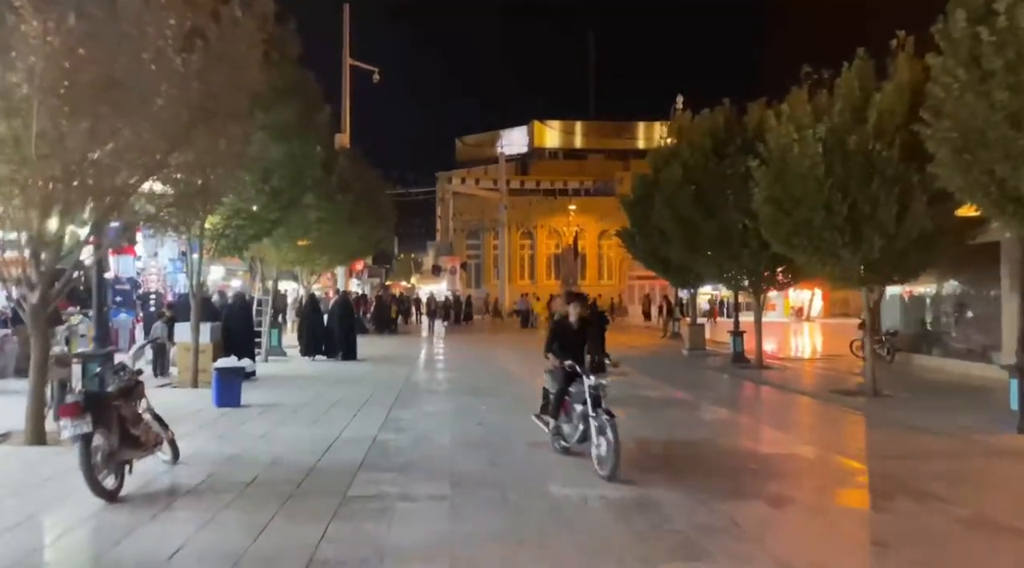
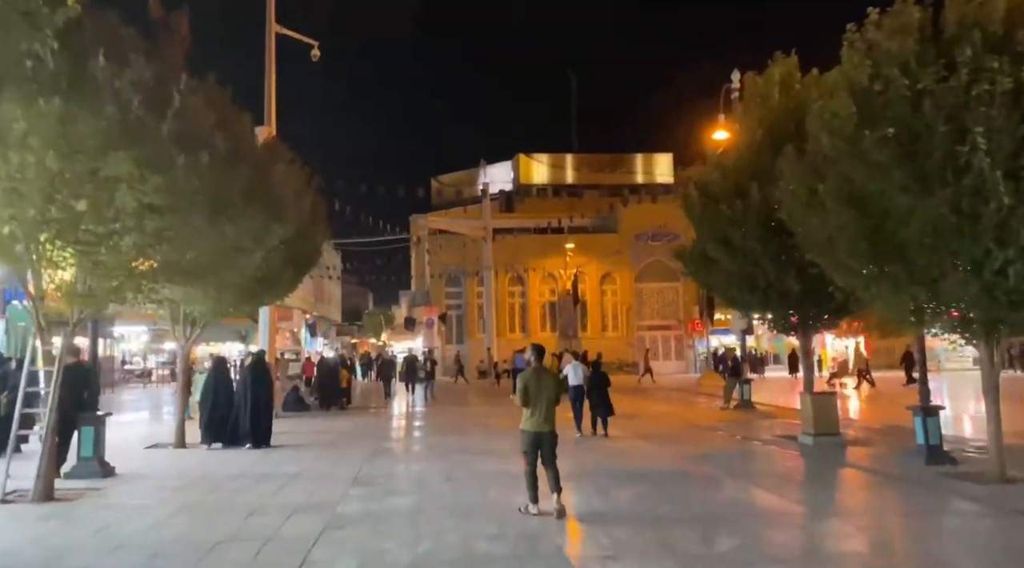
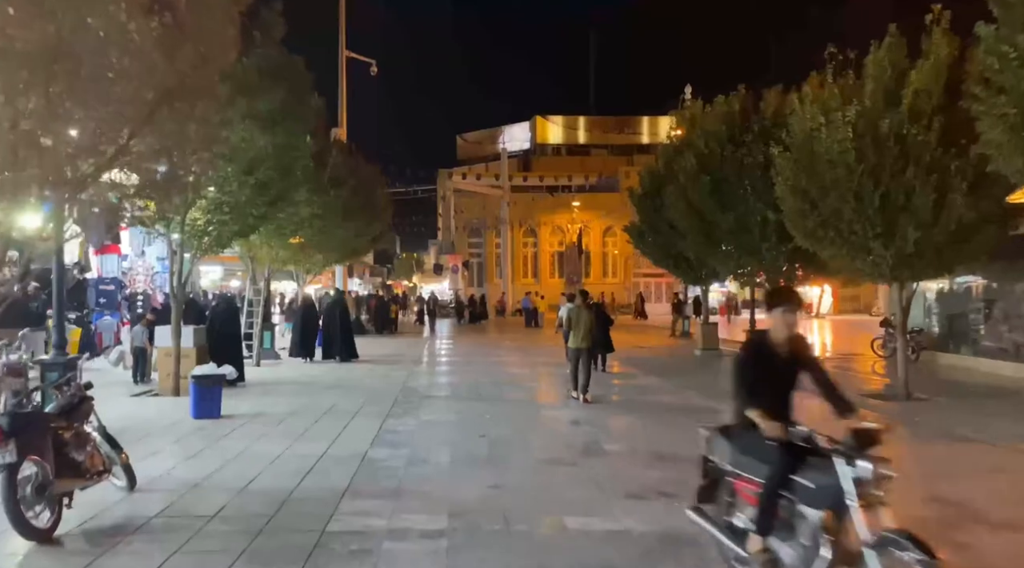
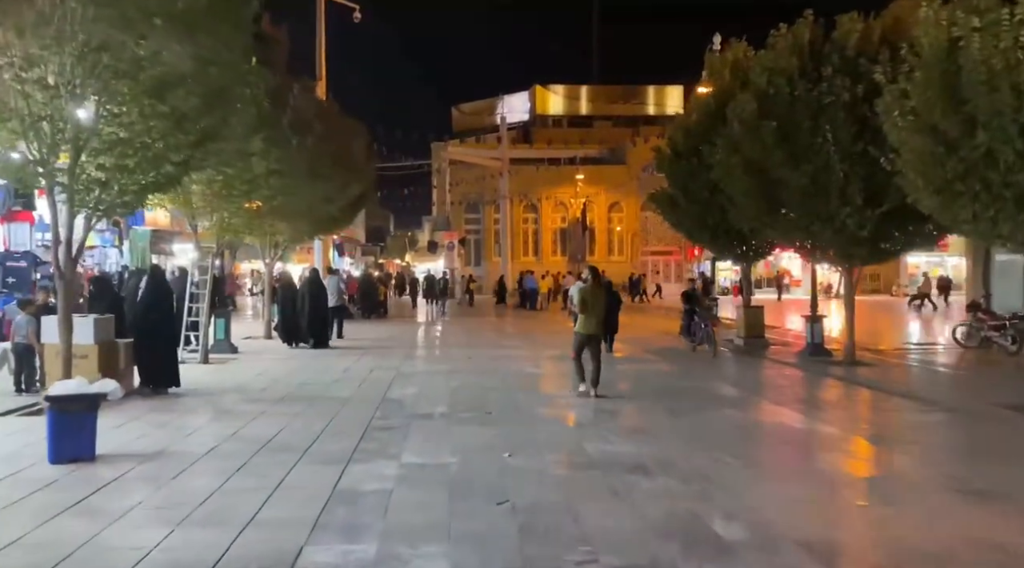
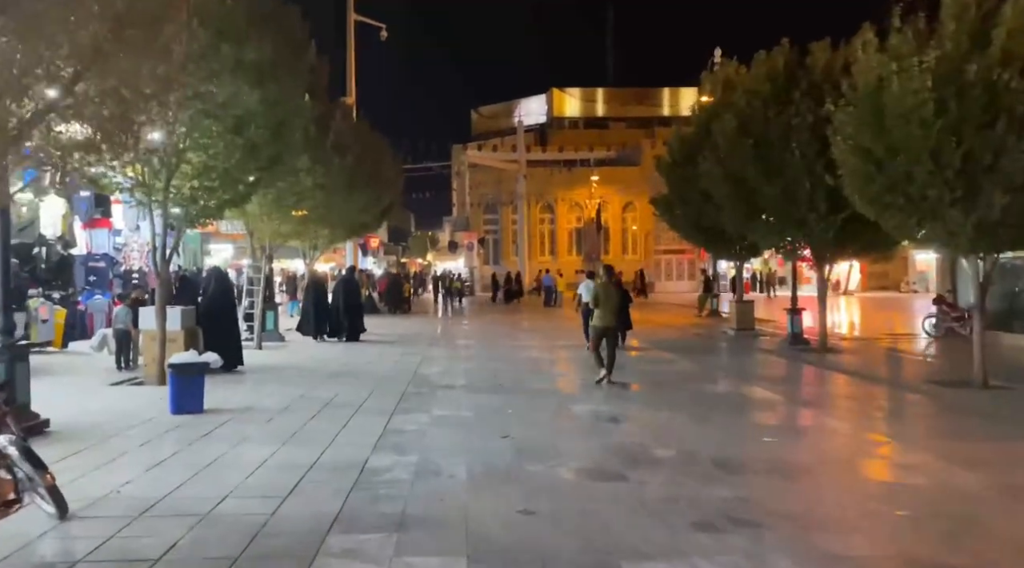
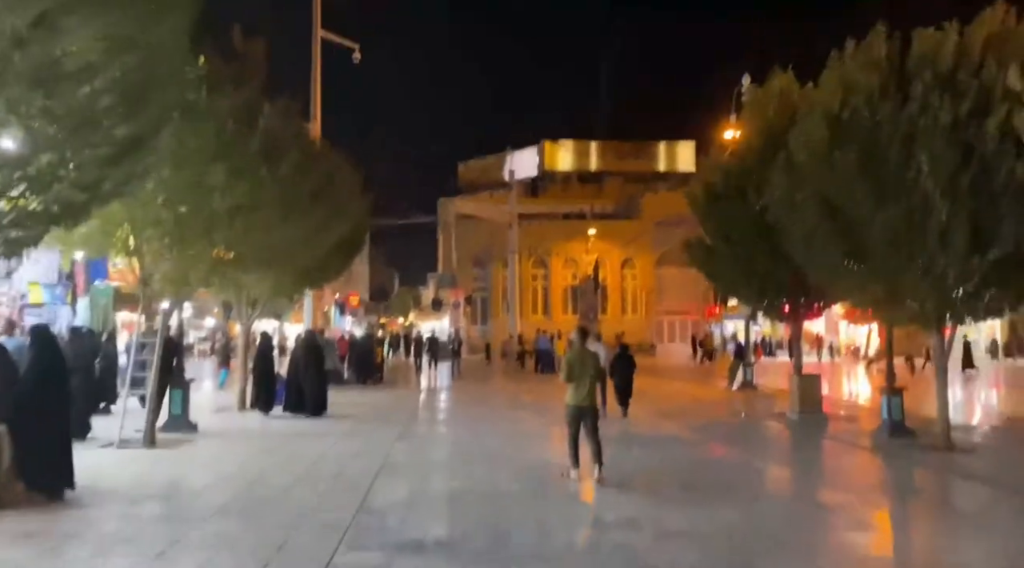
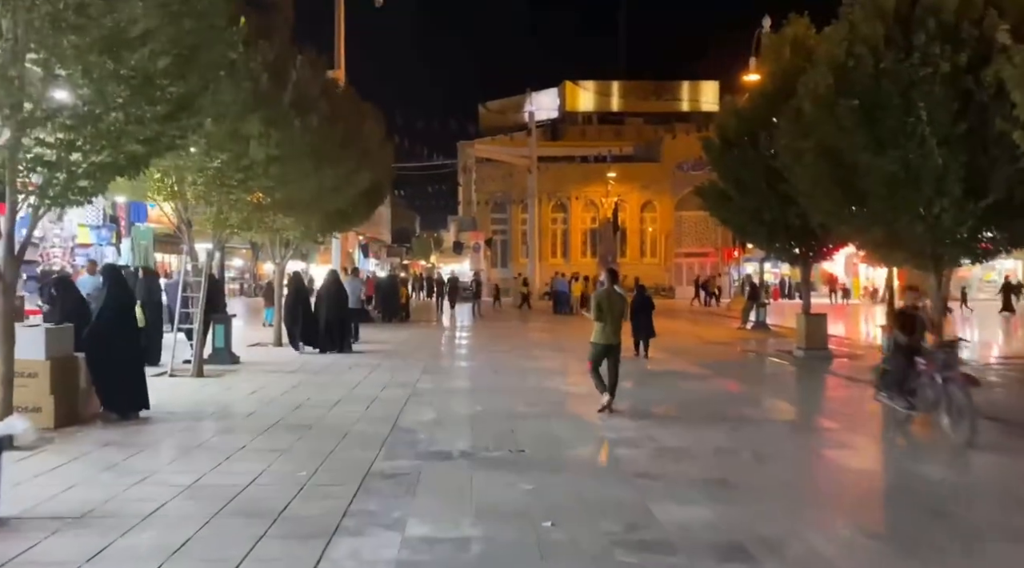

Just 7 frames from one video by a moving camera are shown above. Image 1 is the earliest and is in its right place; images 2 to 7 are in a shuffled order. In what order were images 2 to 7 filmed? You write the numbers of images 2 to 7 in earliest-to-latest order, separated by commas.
3, 5, 4, 7, 6, 2
